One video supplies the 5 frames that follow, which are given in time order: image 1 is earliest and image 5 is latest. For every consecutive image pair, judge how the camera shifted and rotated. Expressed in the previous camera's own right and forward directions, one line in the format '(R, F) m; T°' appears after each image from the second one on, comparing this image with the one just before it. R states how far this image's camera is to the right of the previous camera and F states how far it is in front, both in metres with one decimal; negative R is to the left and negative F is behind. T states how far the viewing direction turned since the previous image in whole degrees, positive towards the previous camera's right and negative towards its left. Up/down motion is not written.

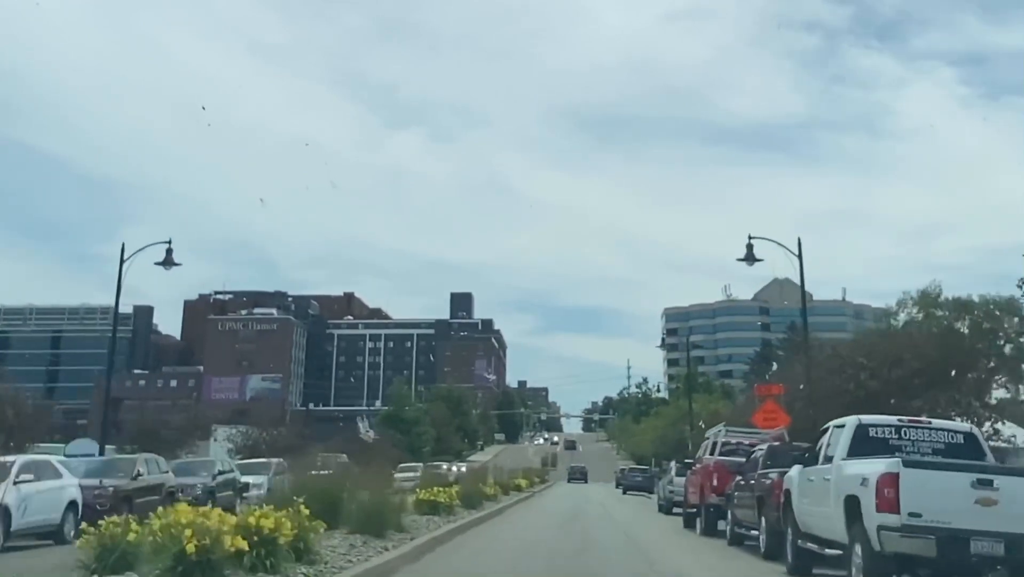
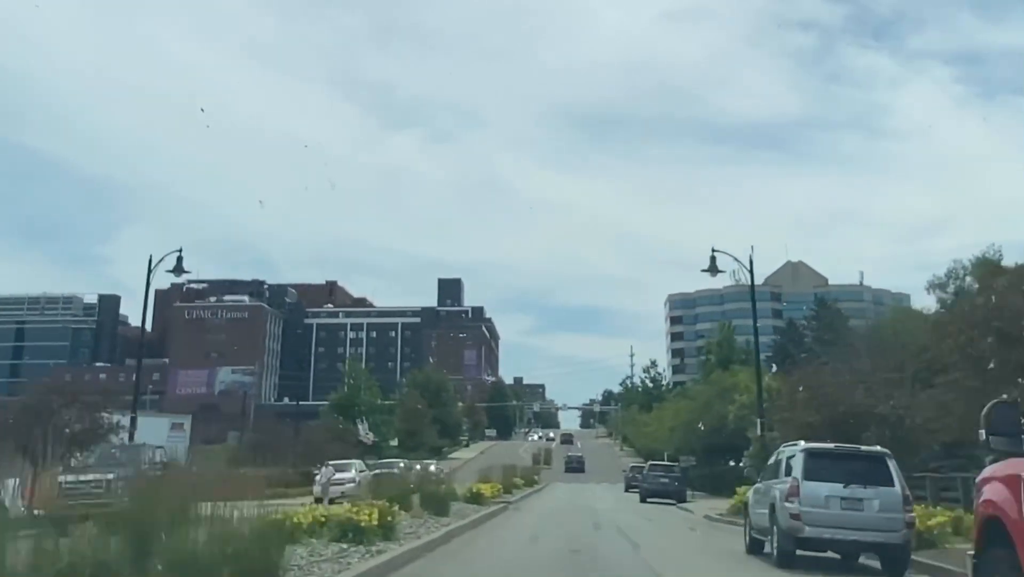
(+0.7, +12.5) m; 0°
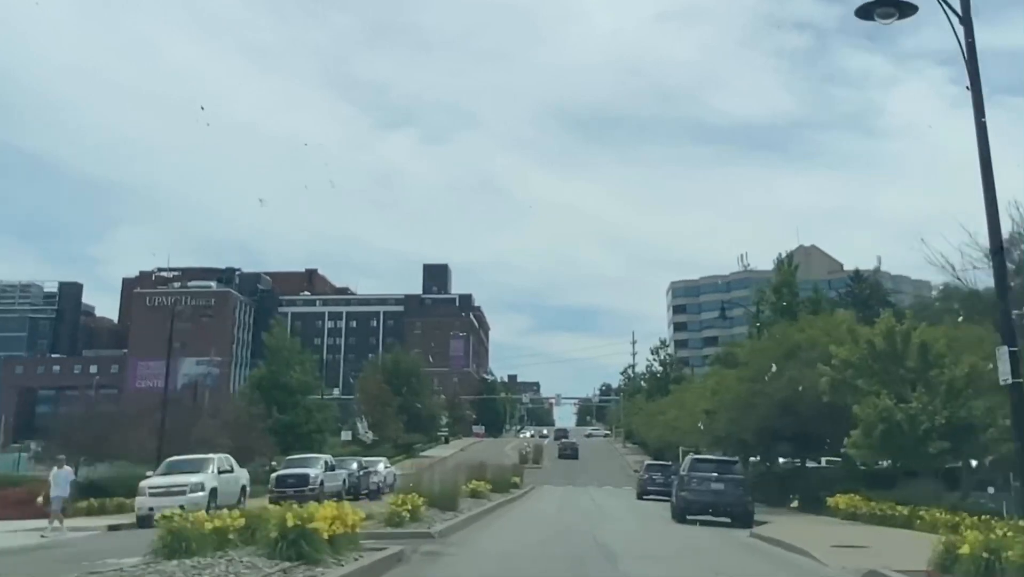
(+0.7, +11.8) m; 0°
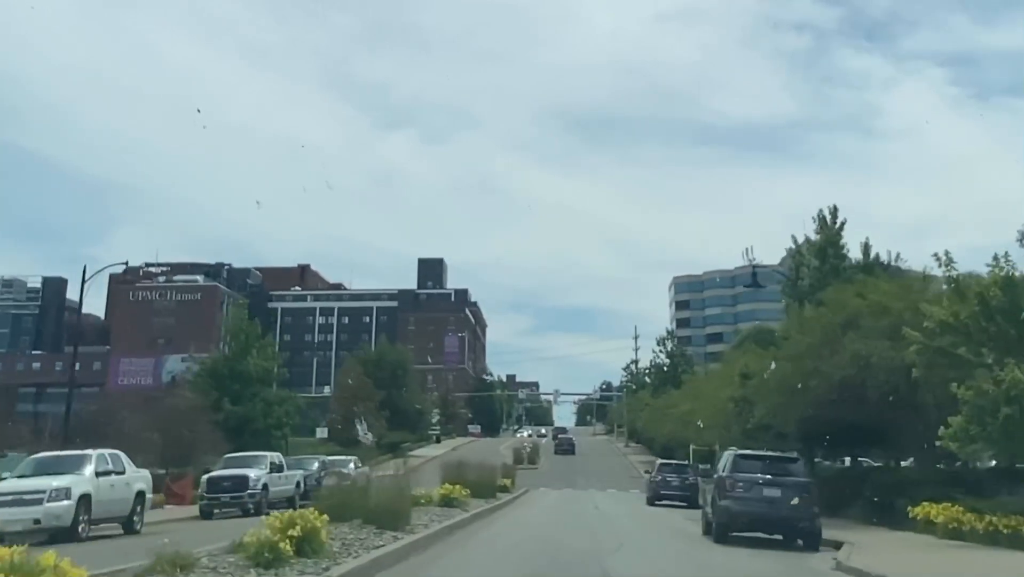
(+0.3, +4.8) m; 0°
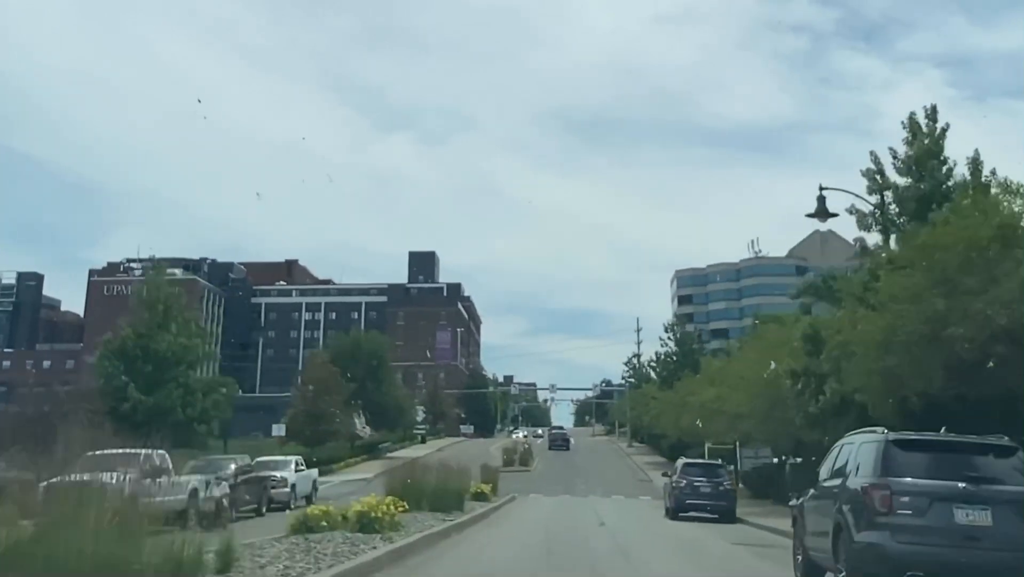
(+0.4, +6.4) m; 0°
